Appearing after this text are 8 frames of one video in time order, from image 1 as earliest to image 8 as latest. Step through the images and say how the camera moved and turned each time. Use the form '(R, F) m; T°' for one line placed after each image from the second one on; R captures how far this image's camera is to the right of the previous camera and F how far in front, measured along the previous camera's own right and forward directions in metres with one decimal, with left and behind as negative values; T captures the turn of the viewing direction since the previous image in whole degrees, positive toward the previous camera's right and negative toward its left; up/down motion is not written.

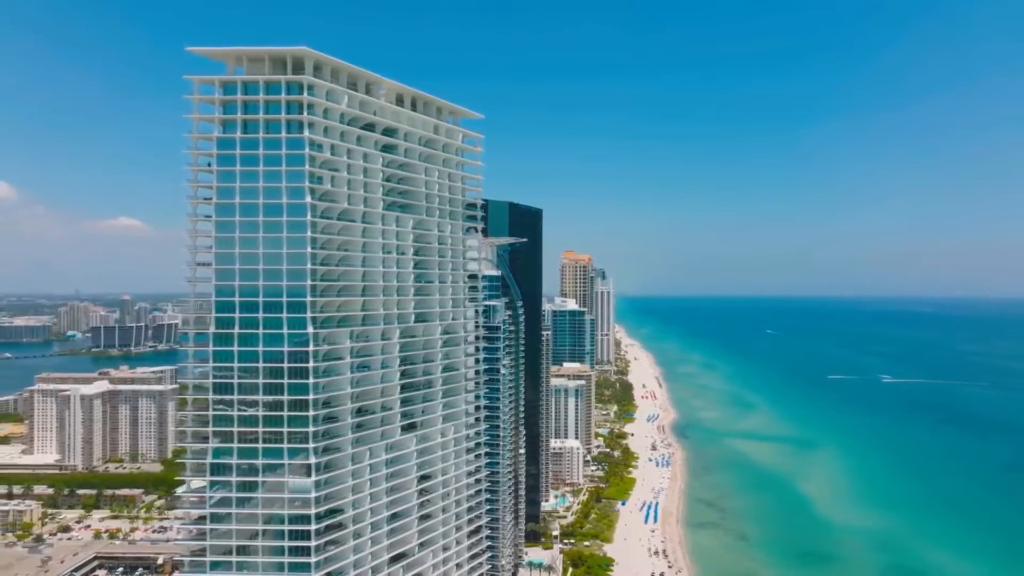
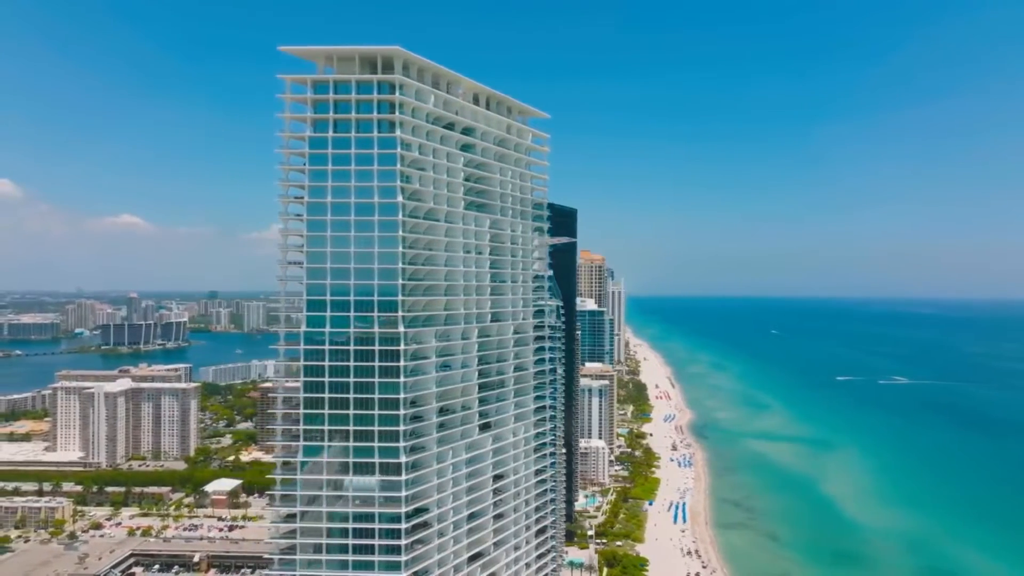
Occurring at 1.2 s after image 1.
(-2.4, 0.0) m; 0°
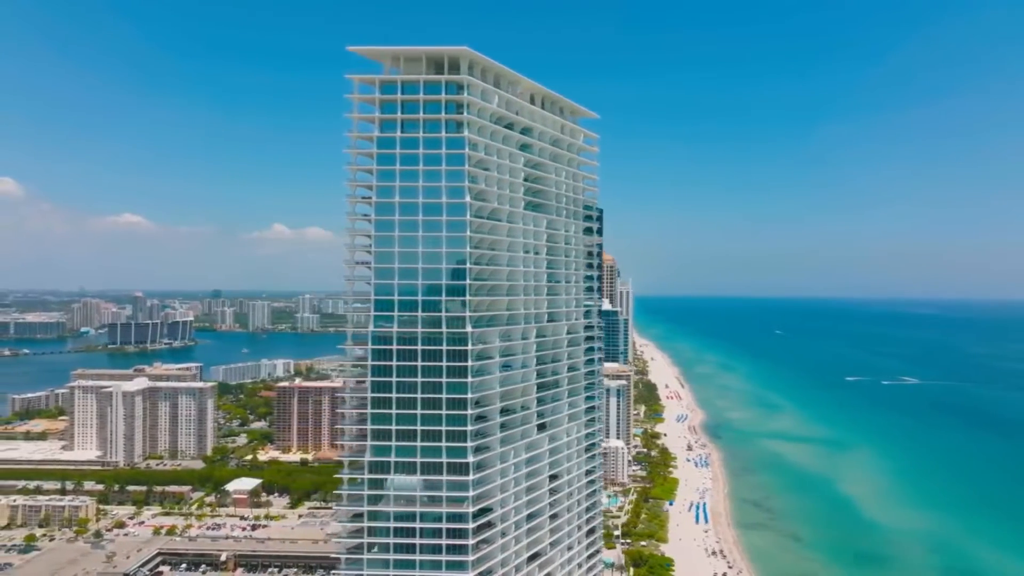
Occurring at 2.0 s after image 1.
(-1.8, 0.0) m; 0°
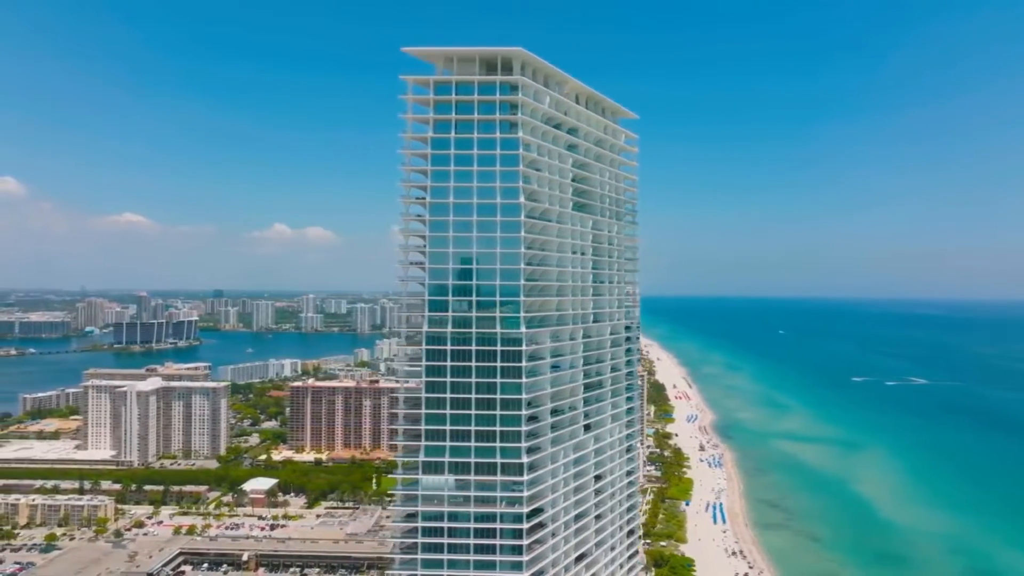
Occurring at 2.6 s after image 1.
(-1.4, 0.0) m; 0°
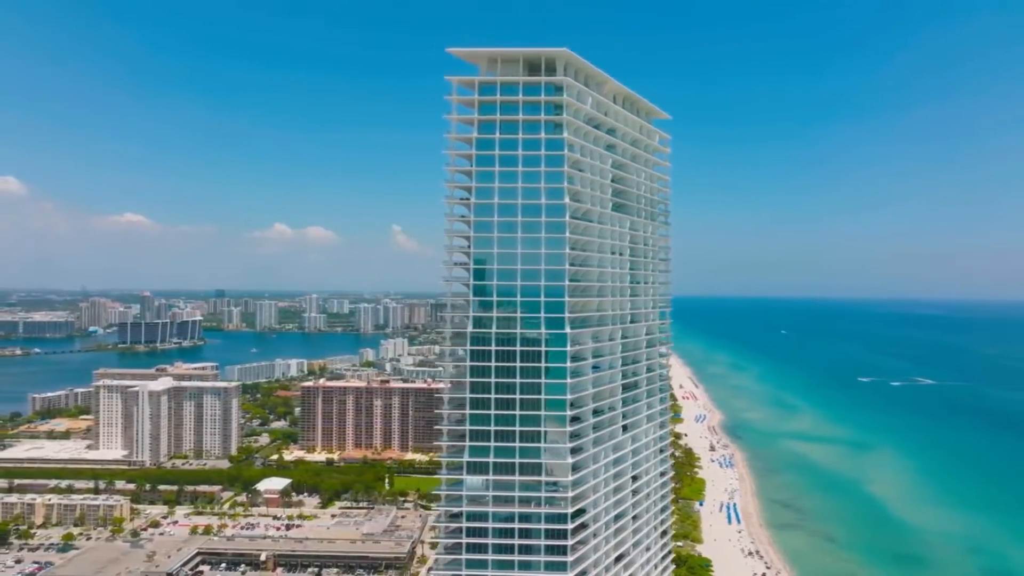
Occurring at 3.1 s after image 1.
(-1.2, 0.0) m; 0°
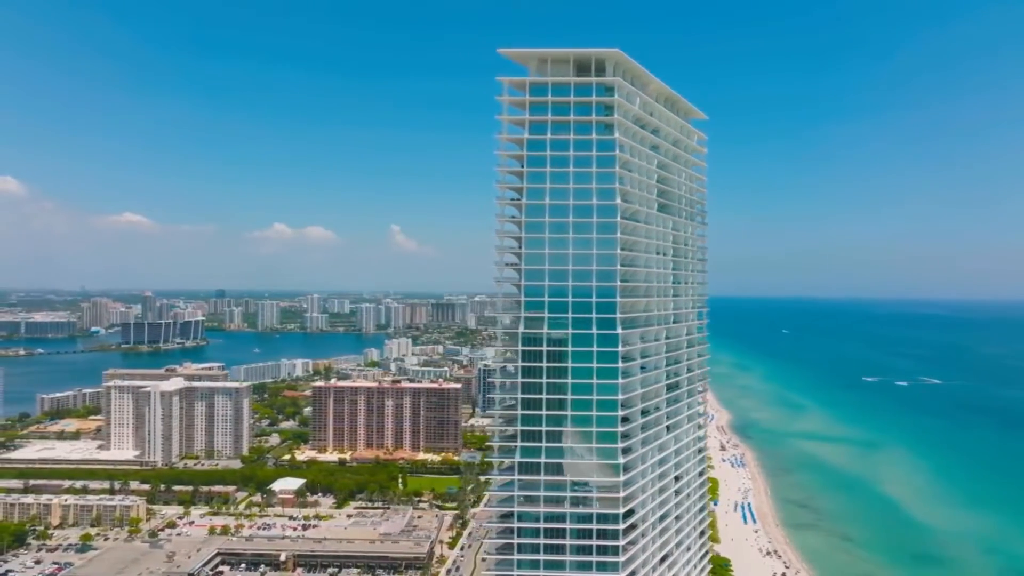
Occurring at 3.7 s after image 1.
(-1.4, 0.0) m; 0°
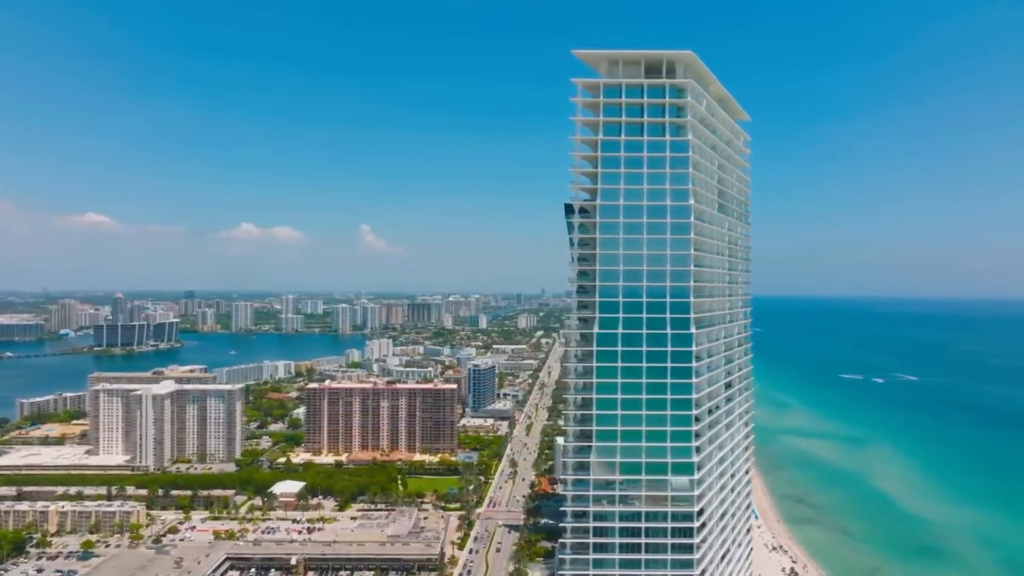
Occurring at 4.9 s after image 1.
(-2.8, 0.0) m; +2°
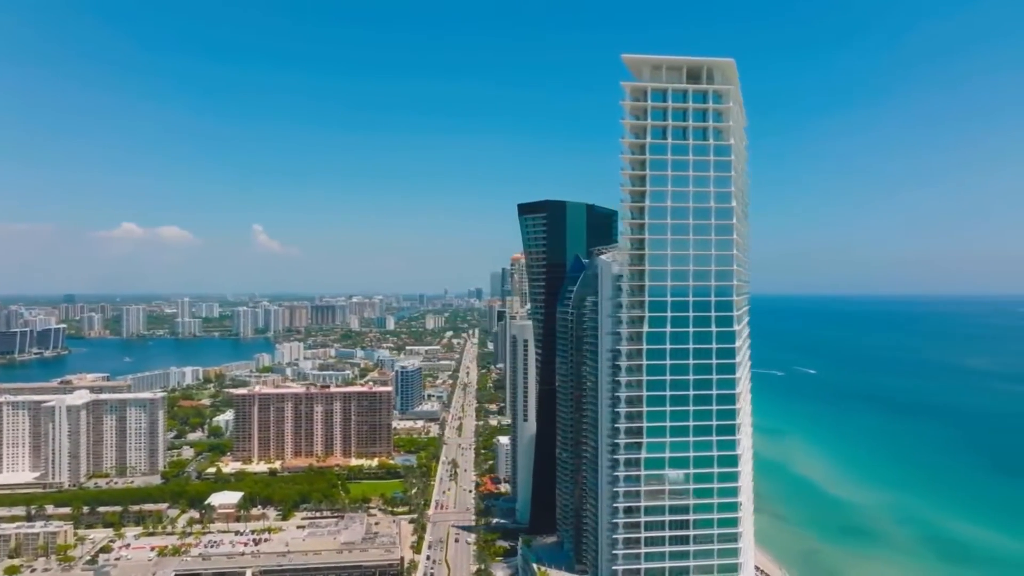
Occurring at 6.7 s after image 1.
(-4.0, 0.0) m; +8°
